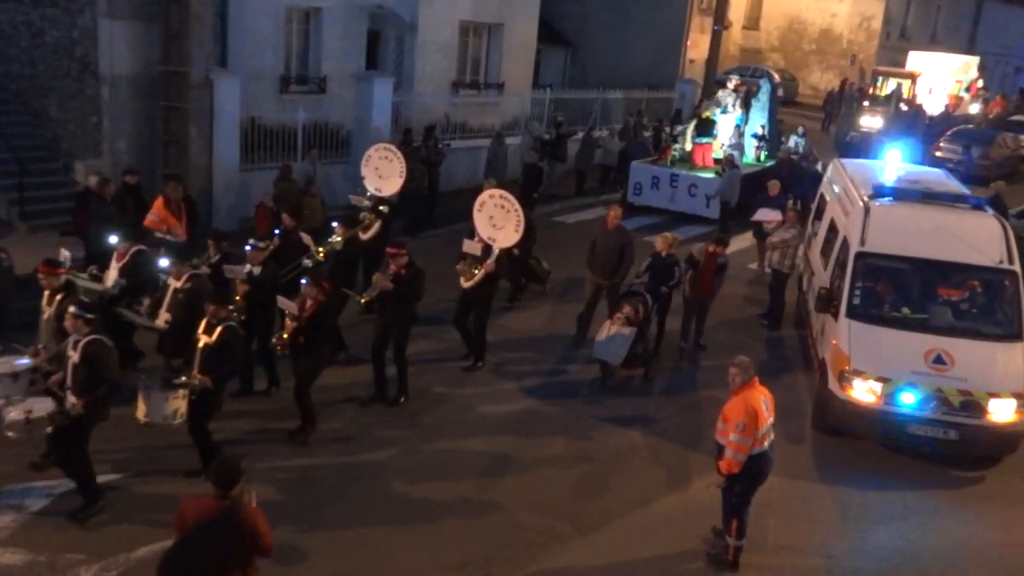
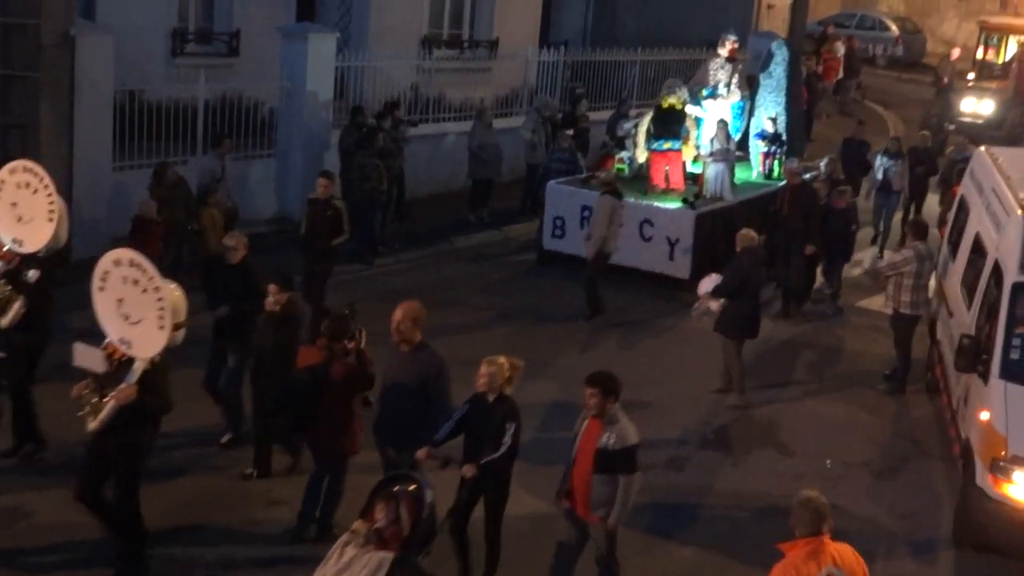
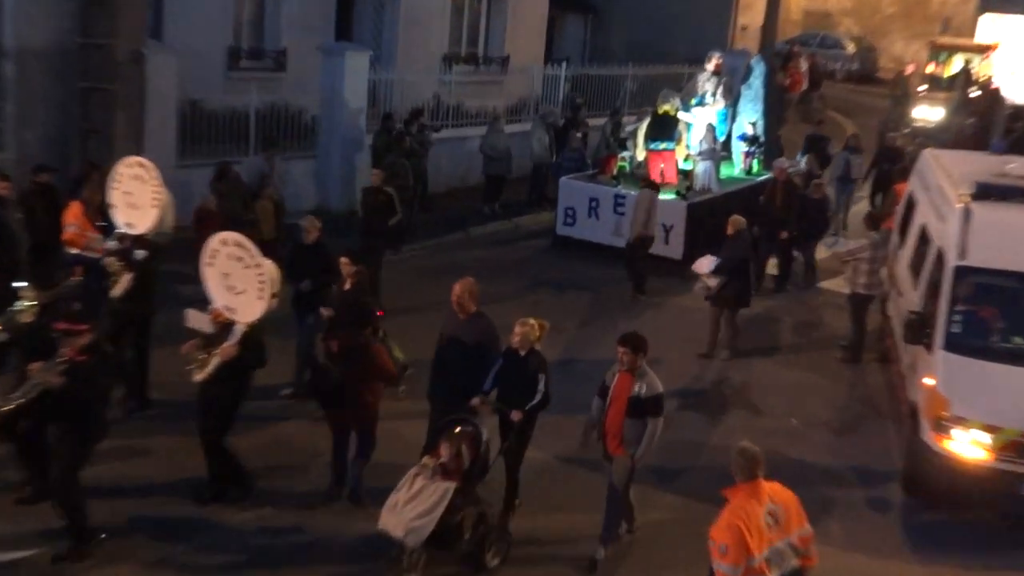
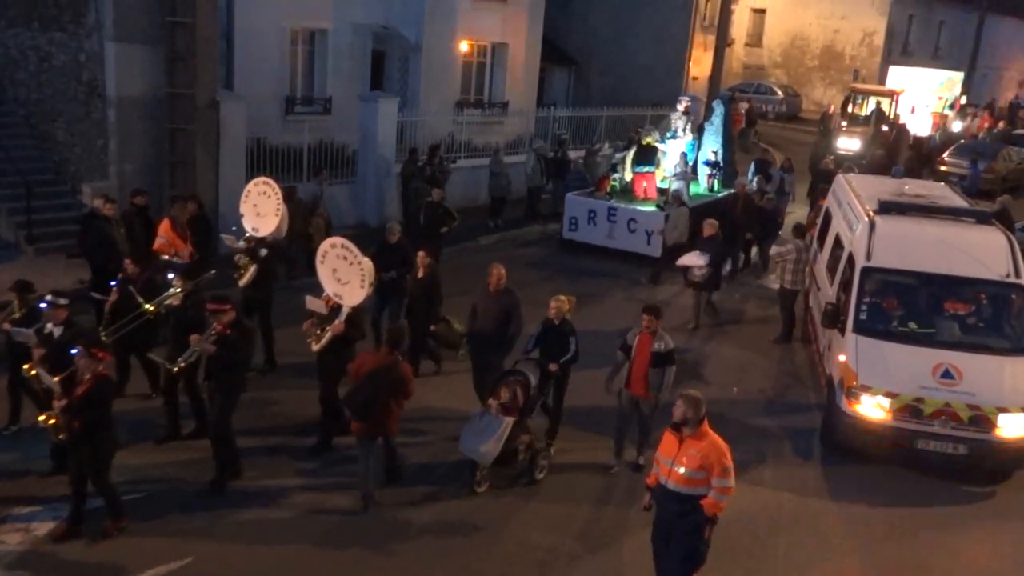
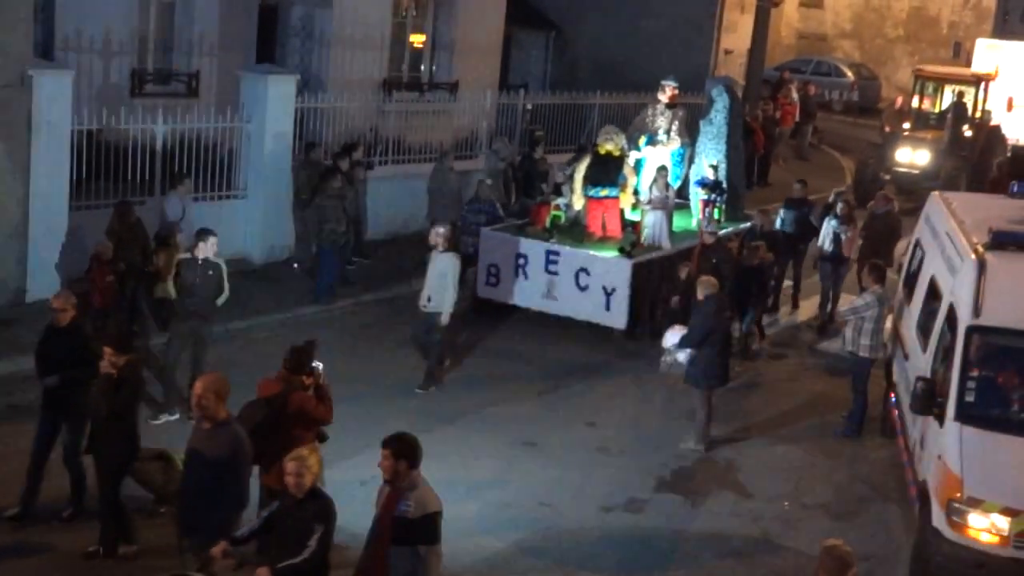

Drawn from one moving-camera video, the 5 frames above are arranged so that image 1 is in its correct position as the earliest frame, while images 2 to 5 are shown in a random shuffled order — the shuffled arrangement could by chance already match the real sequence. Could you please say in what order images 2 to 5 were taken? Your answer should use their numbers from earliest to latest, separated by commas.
4, 3, 2, 5
